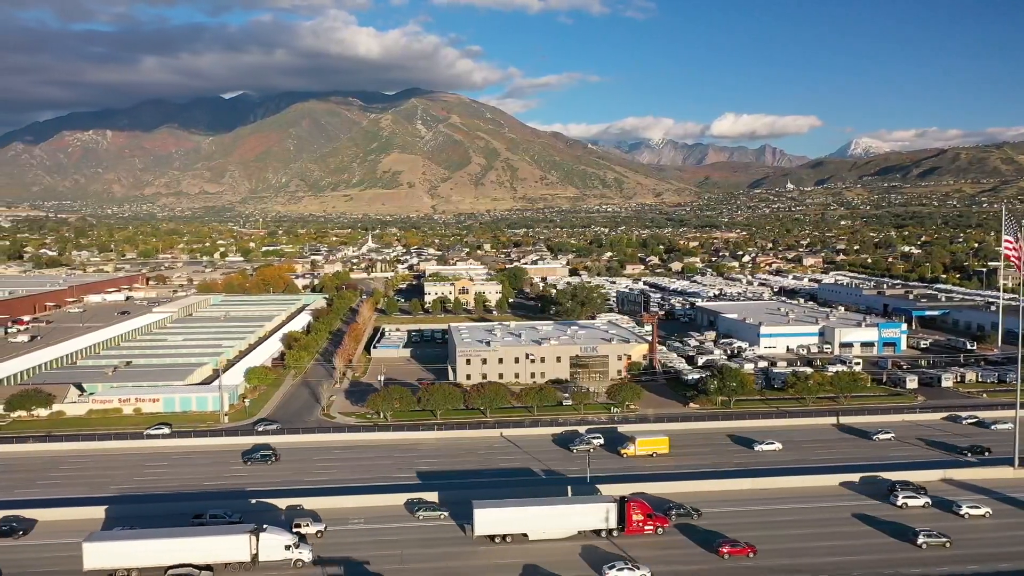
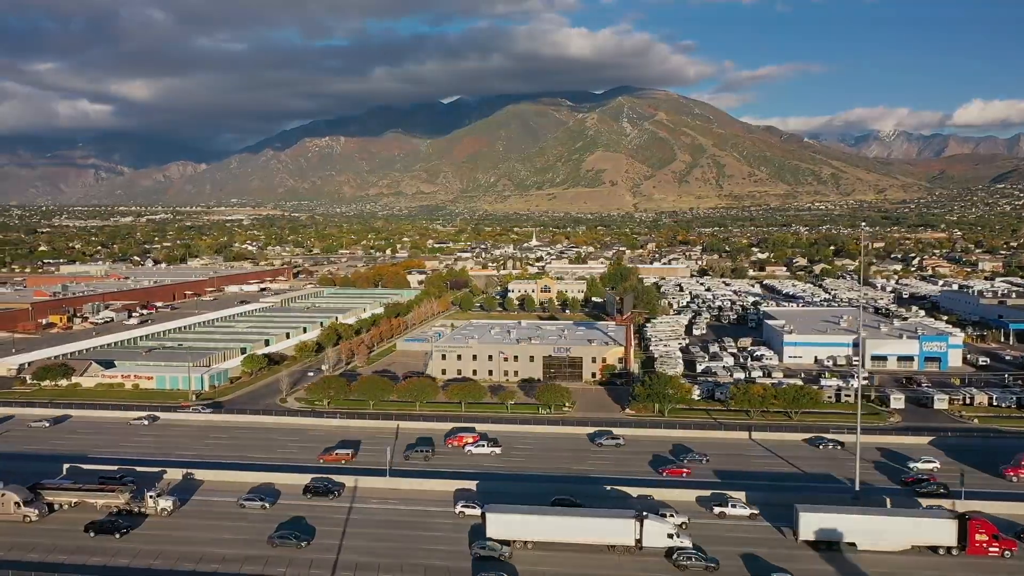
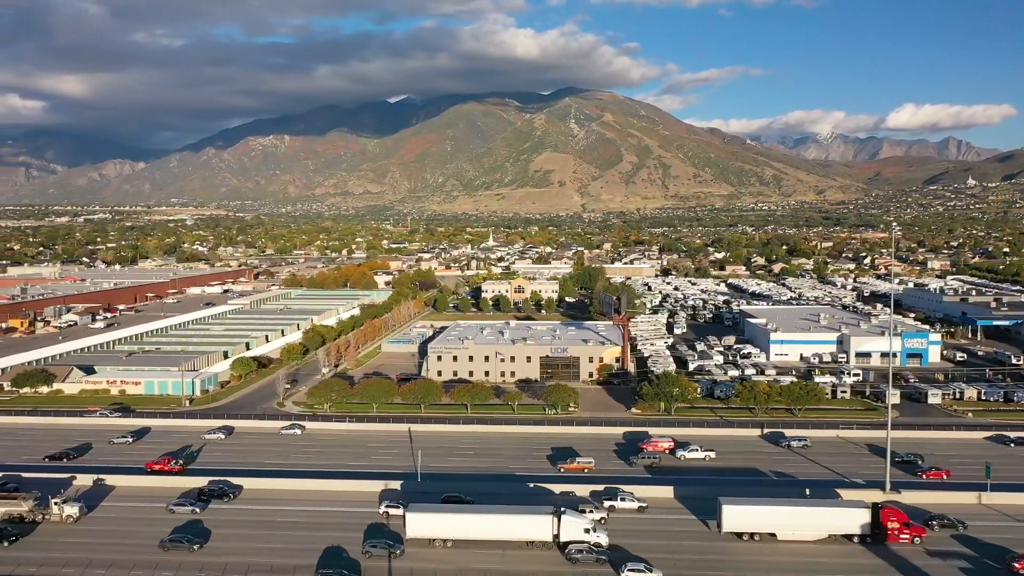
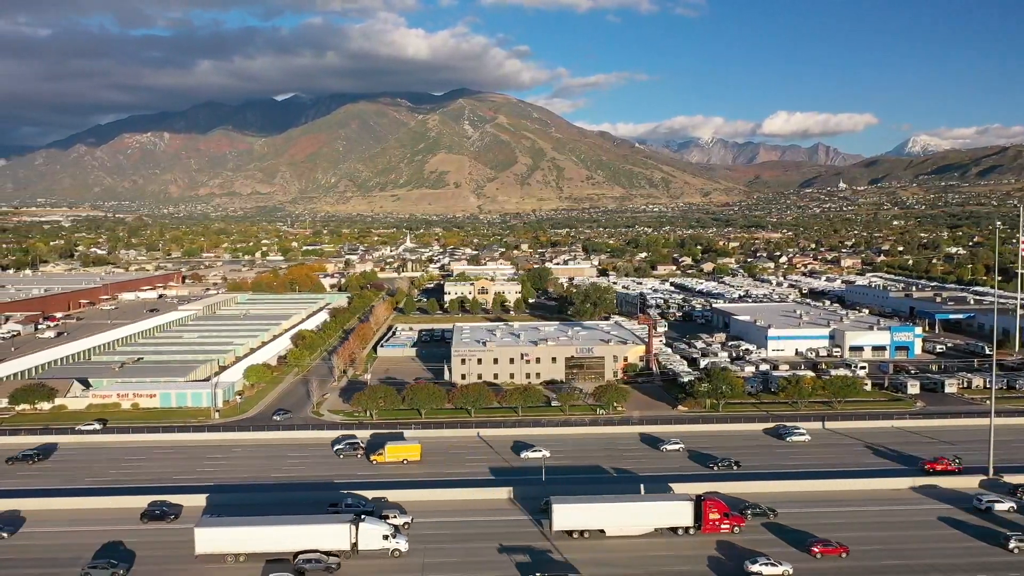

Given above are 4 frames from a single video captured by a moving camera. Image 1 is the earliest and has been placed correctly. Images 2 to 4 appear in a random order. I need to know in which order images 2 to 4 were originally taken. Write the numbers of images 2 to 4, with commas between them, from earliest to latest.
4, 3, 2
